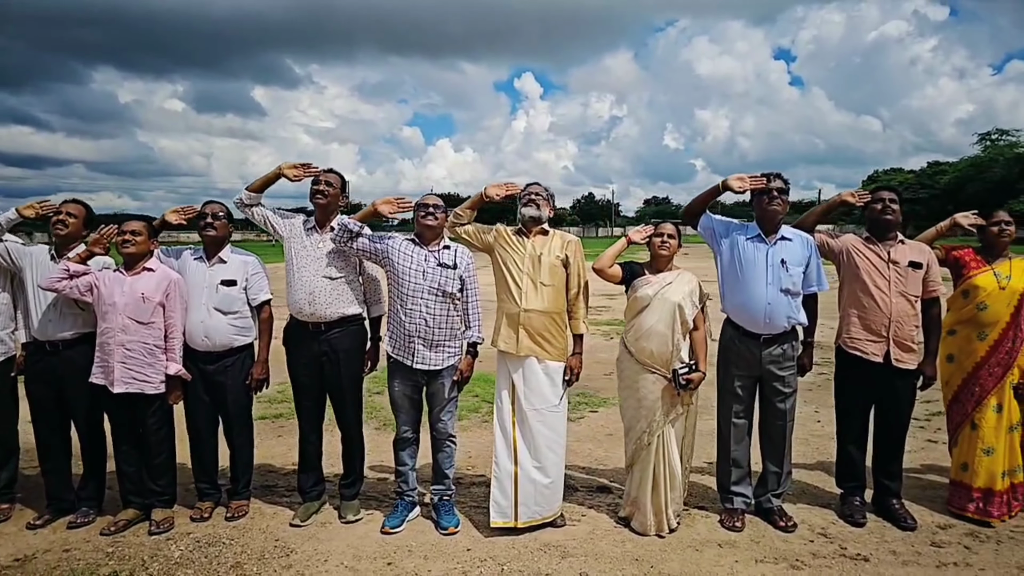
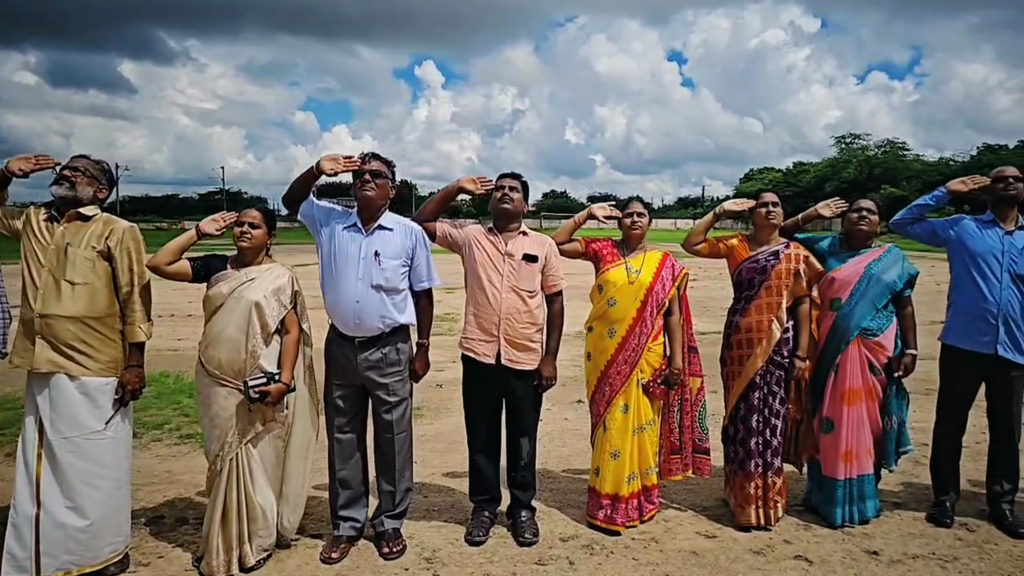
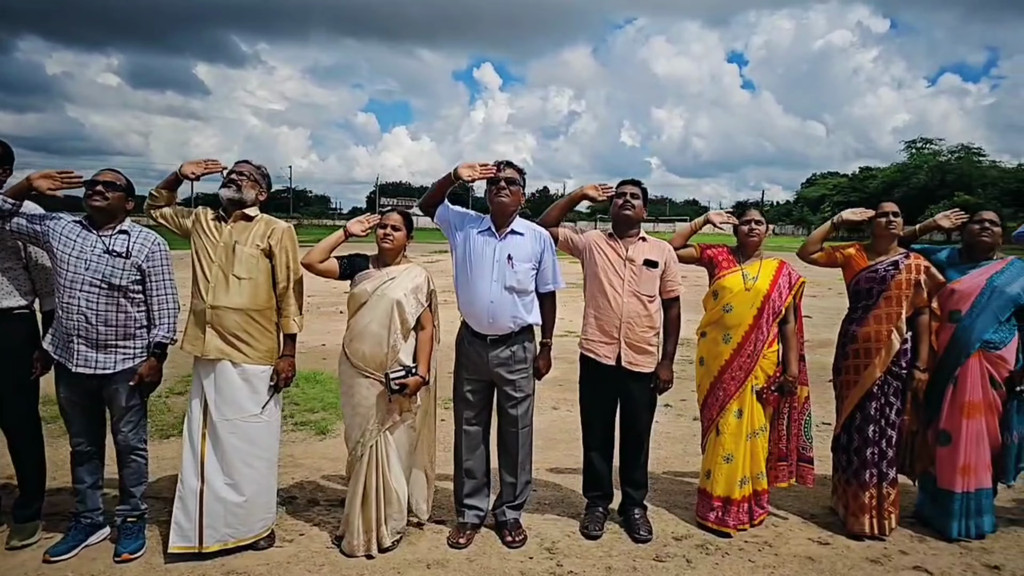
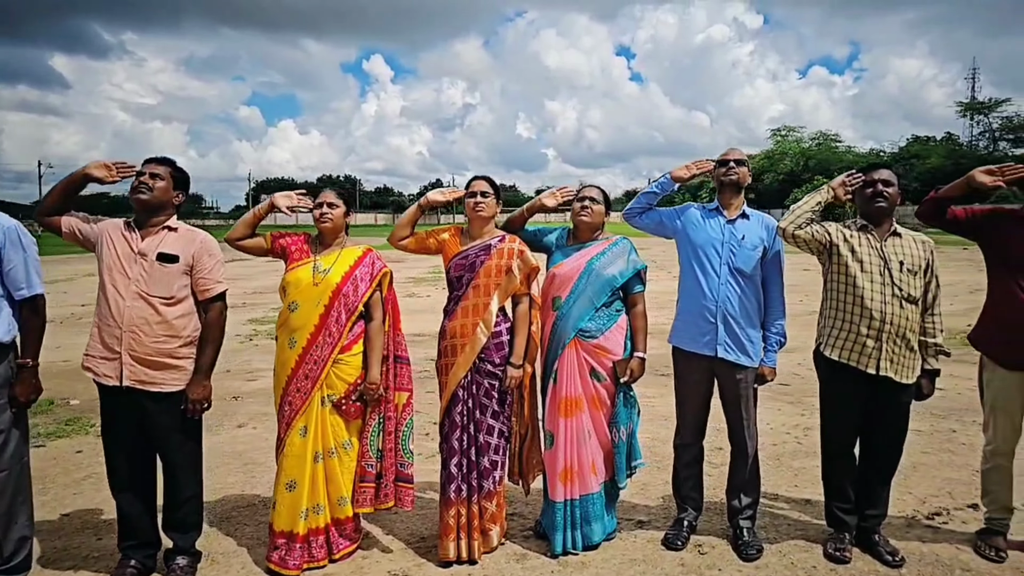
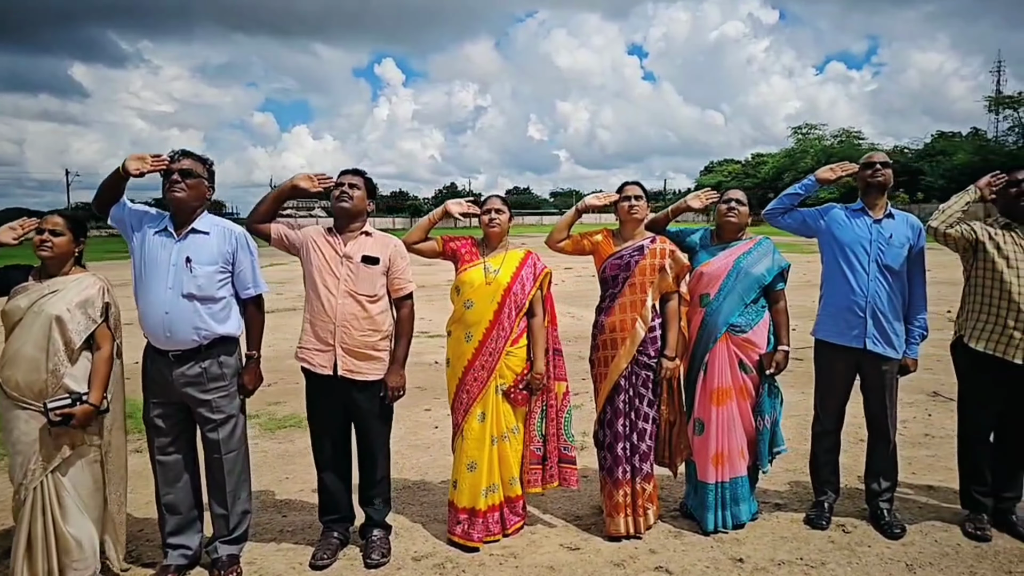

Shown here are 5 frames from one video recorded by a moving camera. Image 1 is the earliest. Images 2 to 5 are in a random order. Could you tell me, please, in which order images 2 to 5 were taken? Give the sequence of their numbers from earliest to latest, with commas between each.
3, 2, 5, 4
